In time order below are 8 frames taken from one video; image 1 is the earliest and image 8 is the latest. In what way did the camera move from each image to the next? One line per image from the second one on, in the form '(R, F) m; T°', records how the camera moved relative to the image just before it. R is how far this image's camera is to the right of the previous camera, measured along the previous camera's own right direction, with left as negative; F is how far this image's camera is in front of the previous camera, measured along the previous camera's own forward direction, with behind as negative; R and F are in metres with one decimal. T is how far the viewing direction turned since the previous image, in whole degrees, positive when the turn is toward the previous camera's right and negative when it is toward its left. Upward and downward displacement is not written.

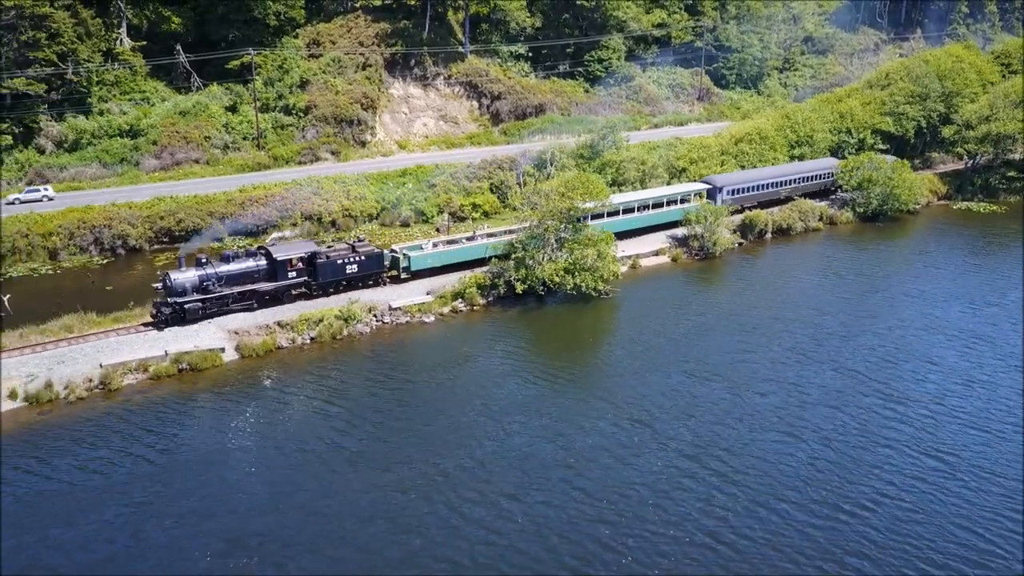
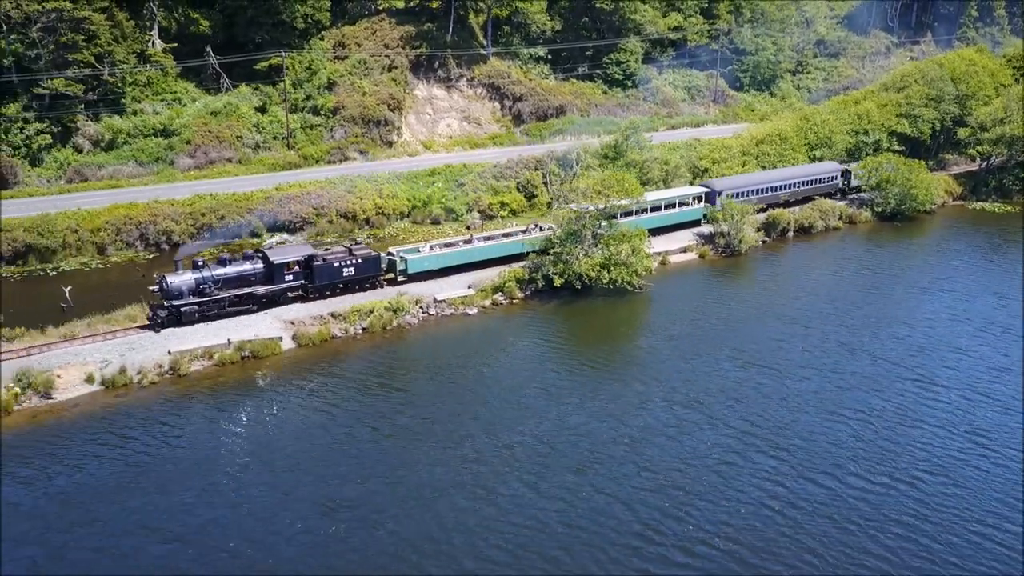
(-1.7, -1.3) m; 0°
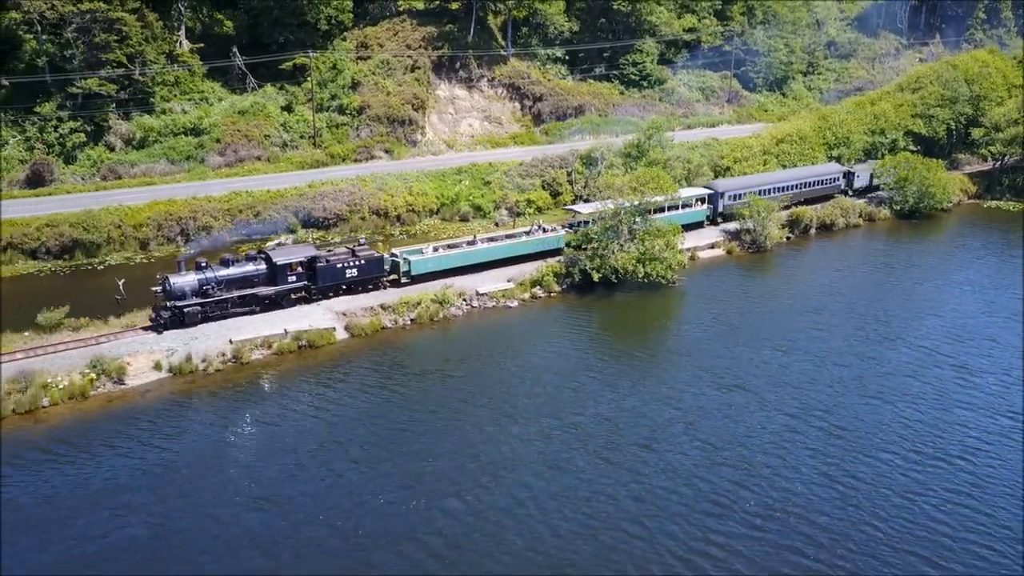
(-1.9, -1.1) m; 0°
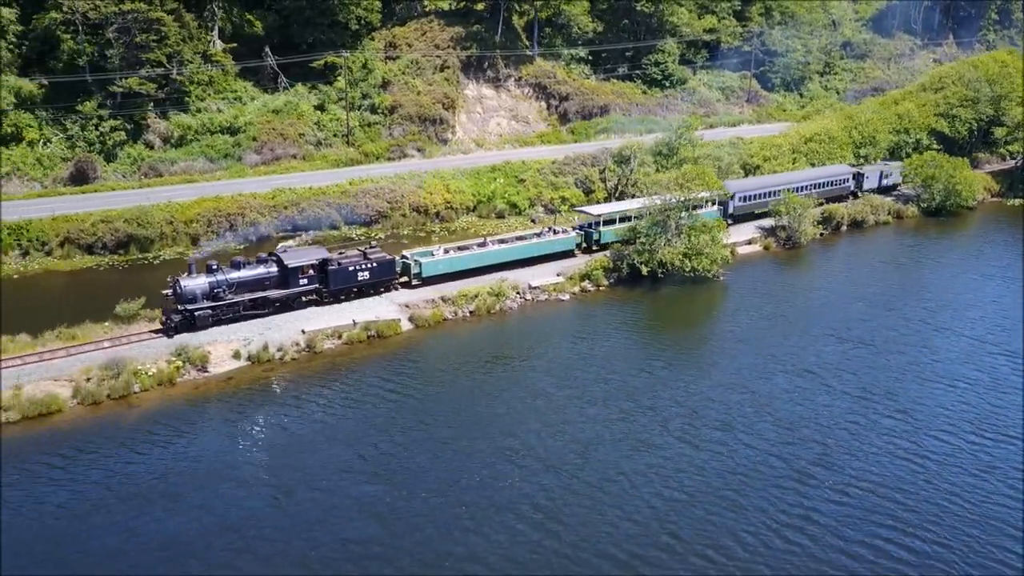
(-2.6, -1.1) m; 0°
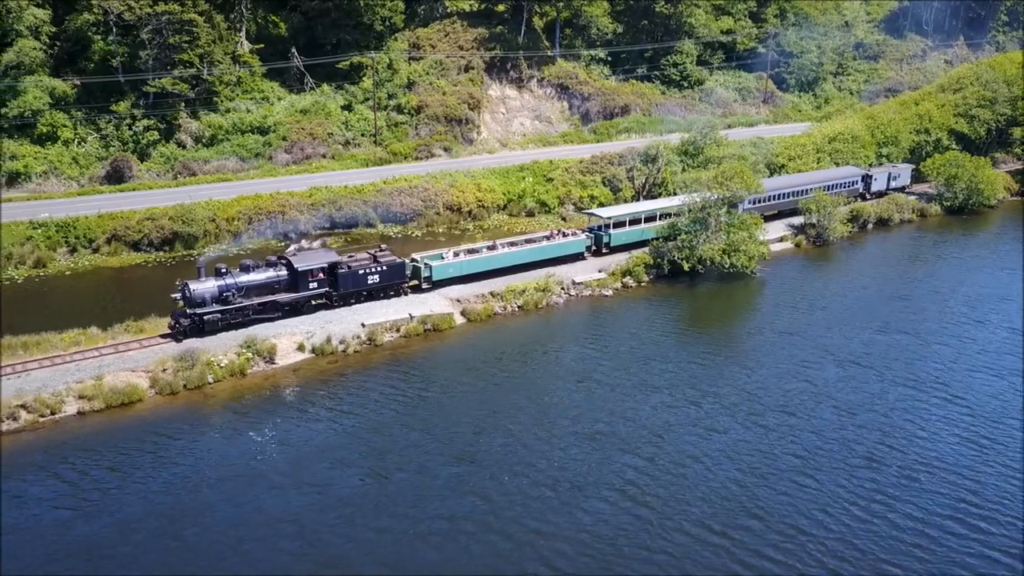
(-2.3, -0.9) m; 0°
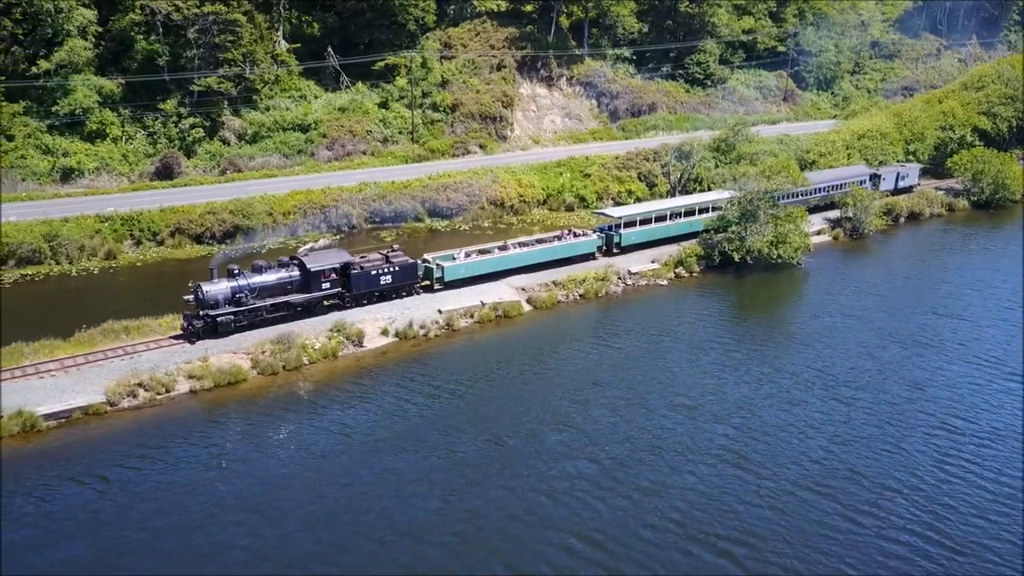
(-3.2, -1.5) m; 0°
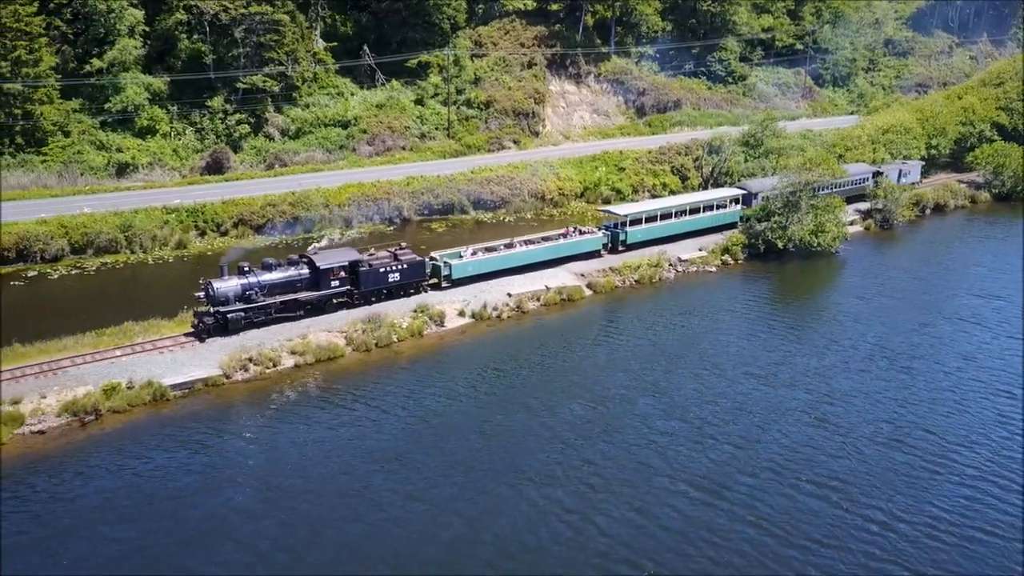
(-3.2, -2.0) m; 0°
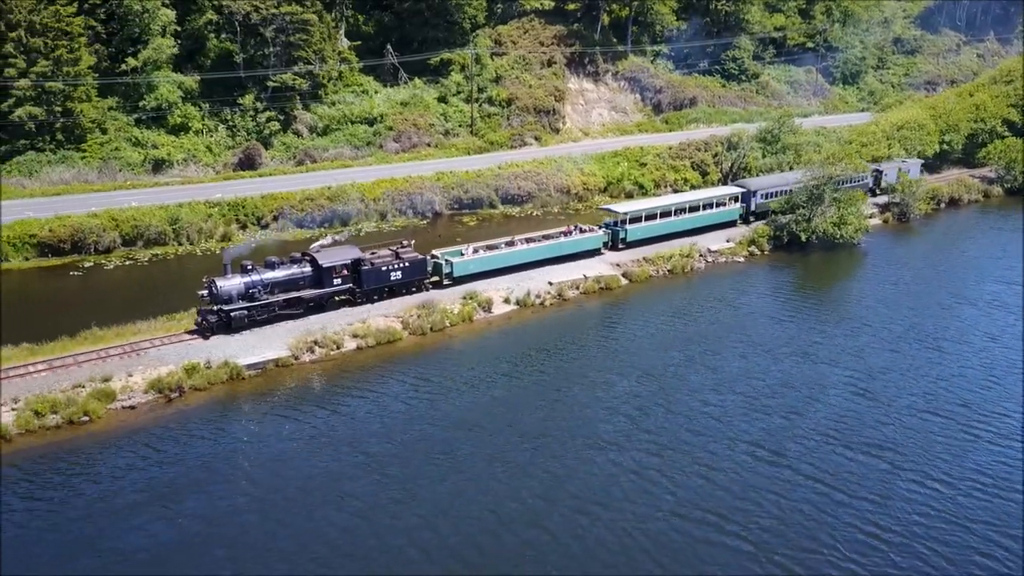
(-2.1, -1.5) m; 0°
